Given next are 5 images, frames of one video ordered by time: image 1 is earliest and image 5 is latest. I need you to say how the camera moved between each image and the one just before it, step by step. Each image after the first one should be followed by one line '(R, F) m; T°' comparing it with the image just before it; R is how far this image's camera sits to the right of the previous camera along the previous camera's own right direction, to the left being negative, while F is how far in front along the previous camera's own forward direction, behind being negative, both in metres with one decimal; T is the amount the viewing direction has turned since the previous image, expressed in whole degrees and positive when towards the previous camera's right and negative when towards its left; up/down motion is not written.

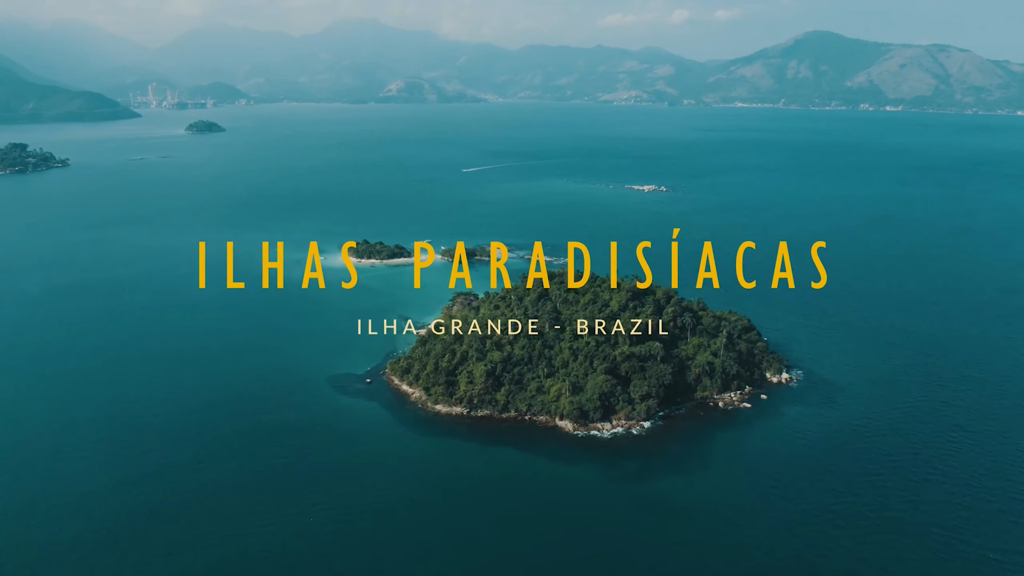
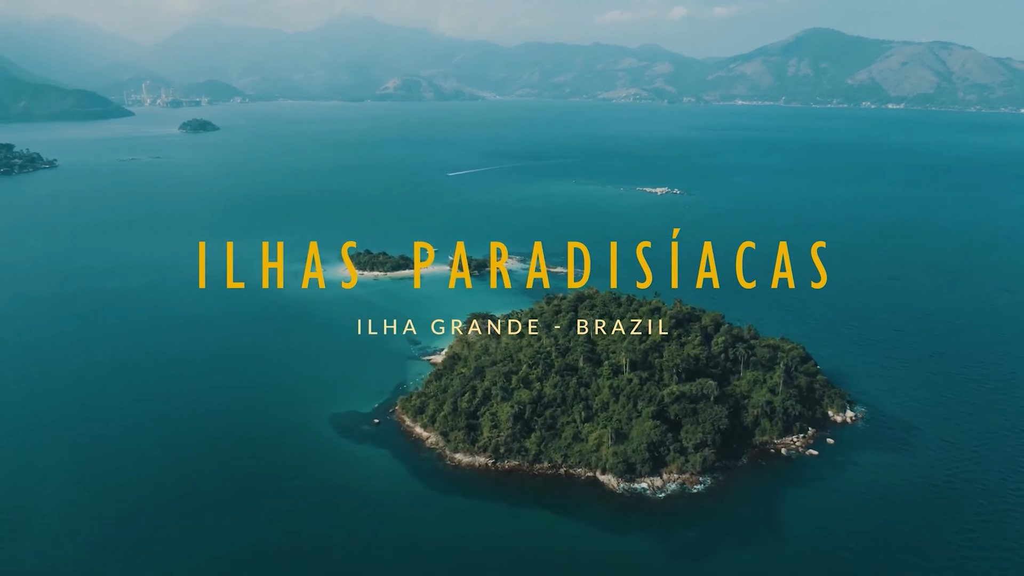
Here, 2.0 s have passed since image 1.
(-1.9, +6.0) m; 0°
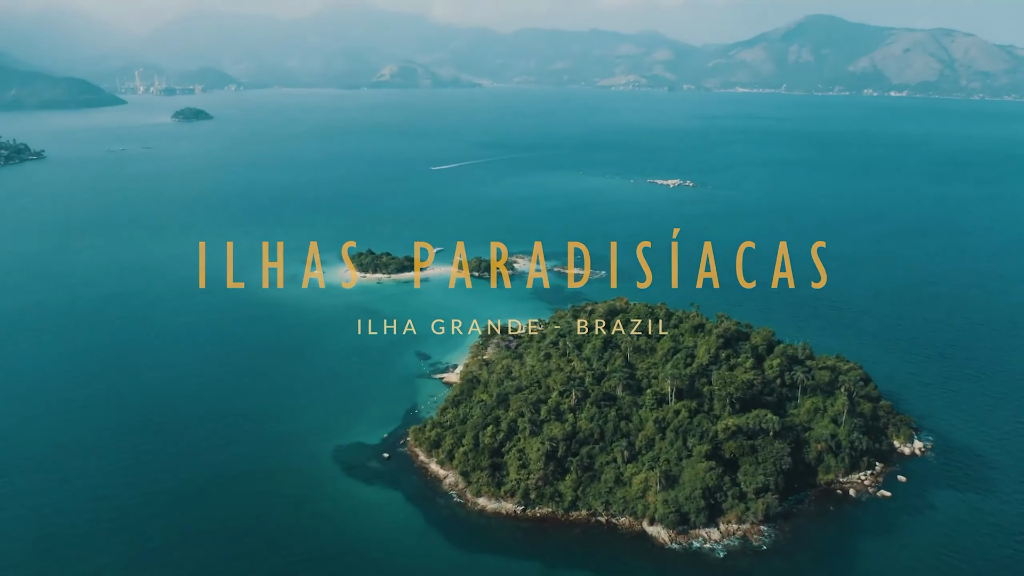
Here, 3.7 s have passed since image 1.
(-1.7, +5.0) m; 0°
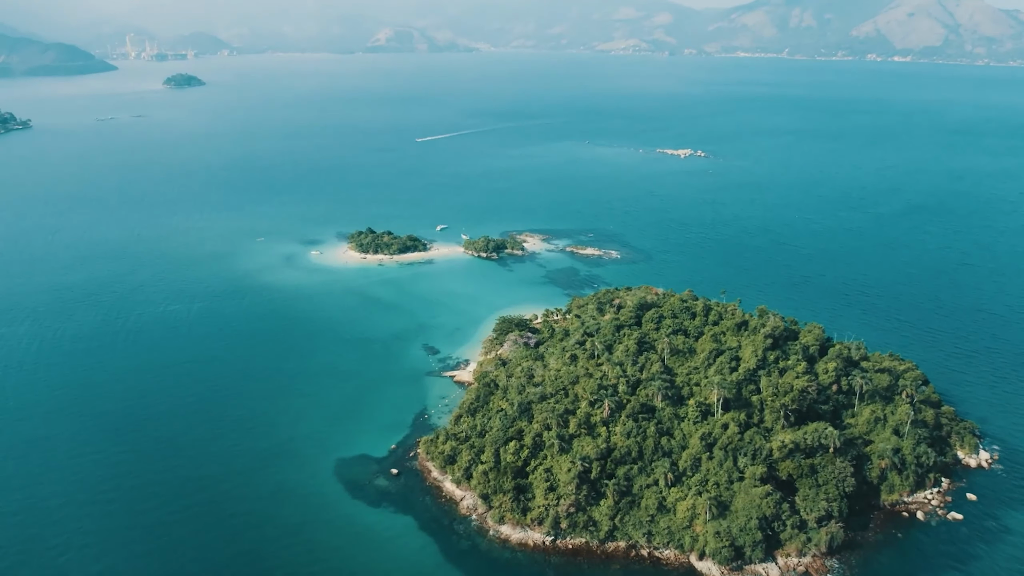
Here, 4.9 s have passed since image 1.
(-1.4, +4.4) m; 0°
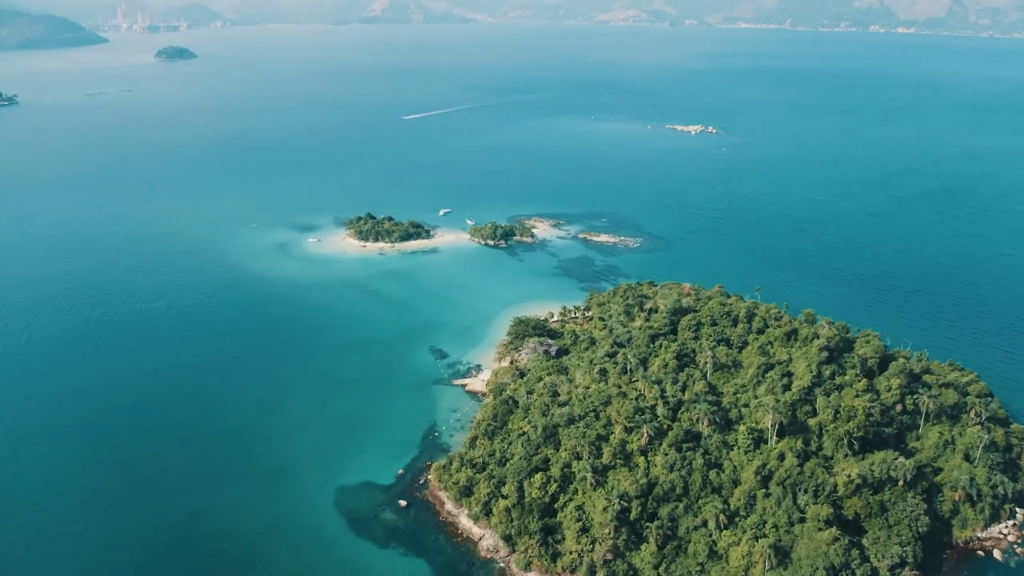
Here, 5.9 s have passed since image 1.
(-1.2, +4.0) m; 0°
